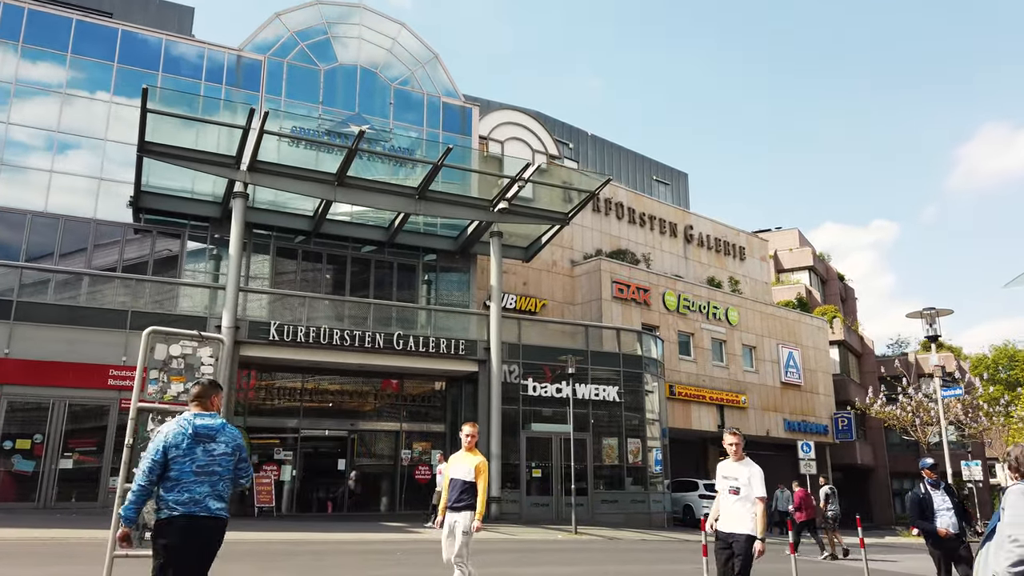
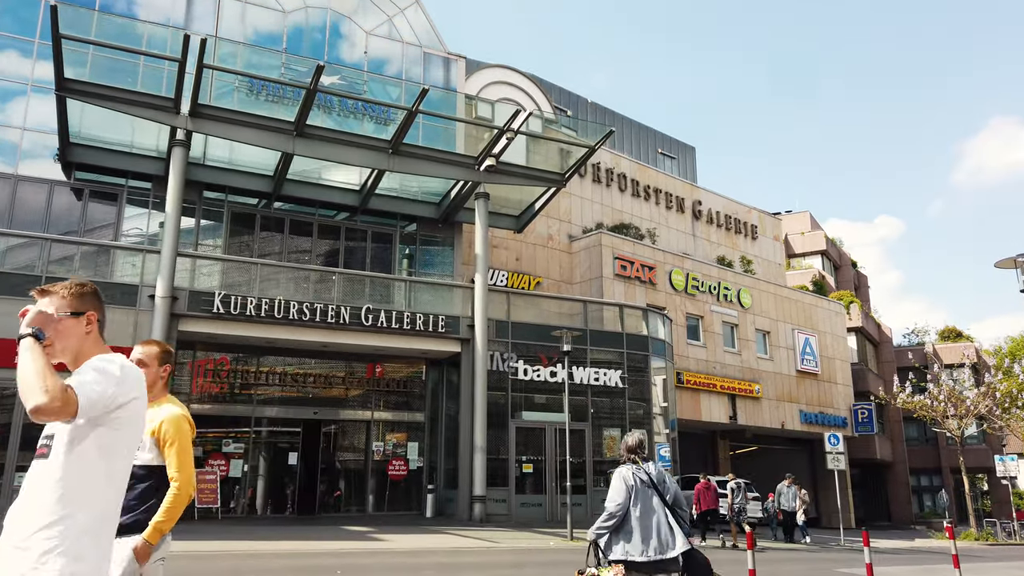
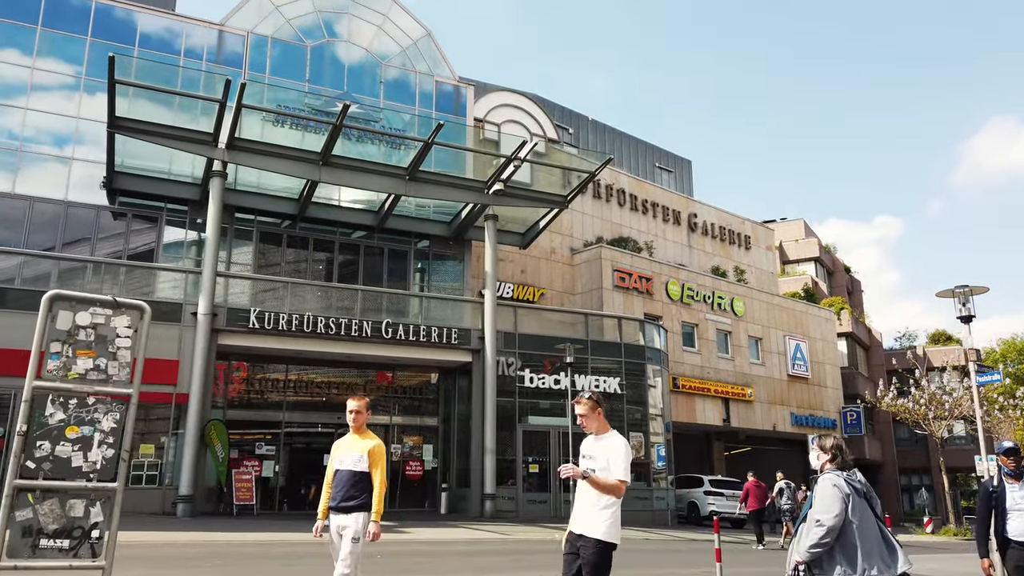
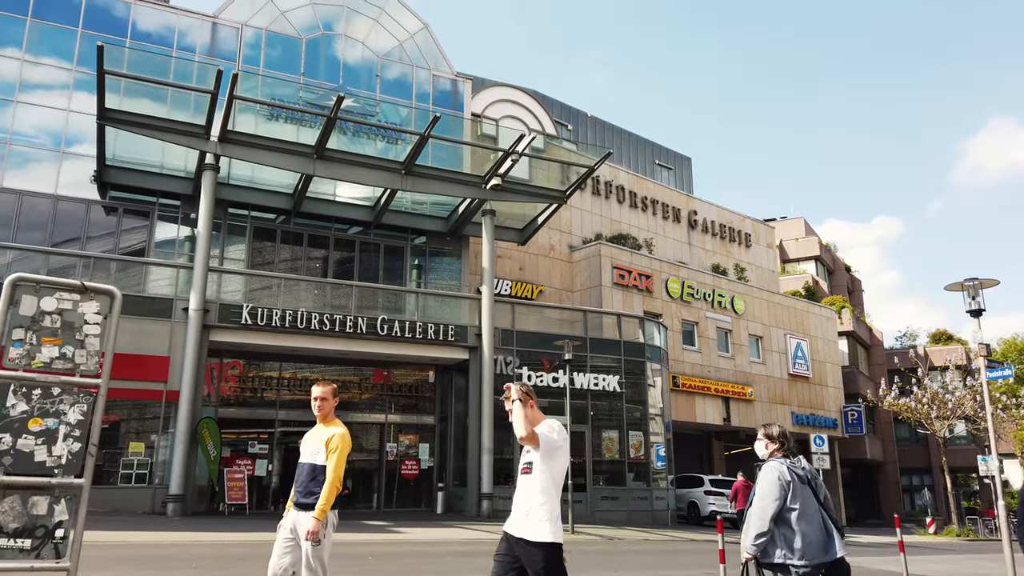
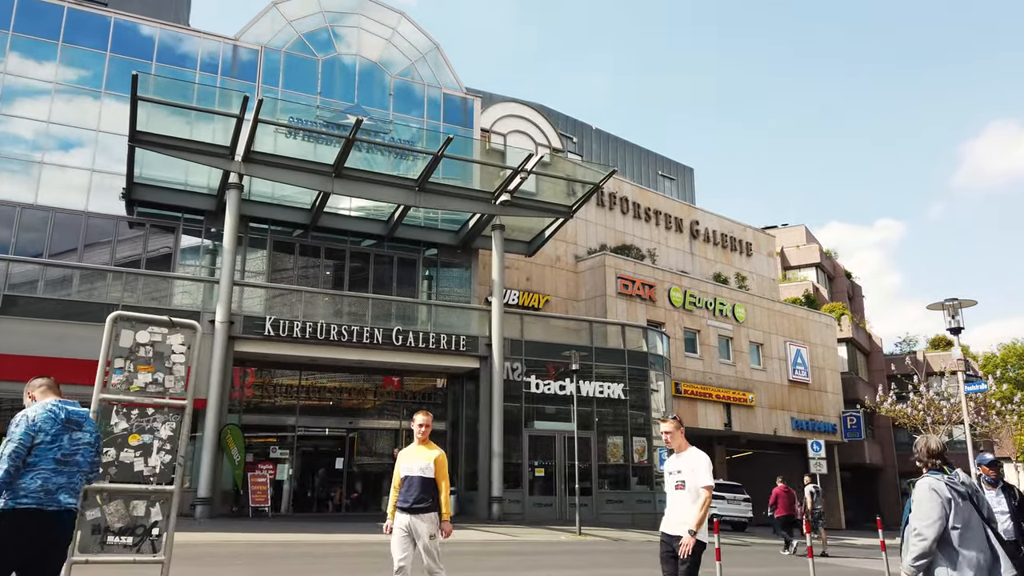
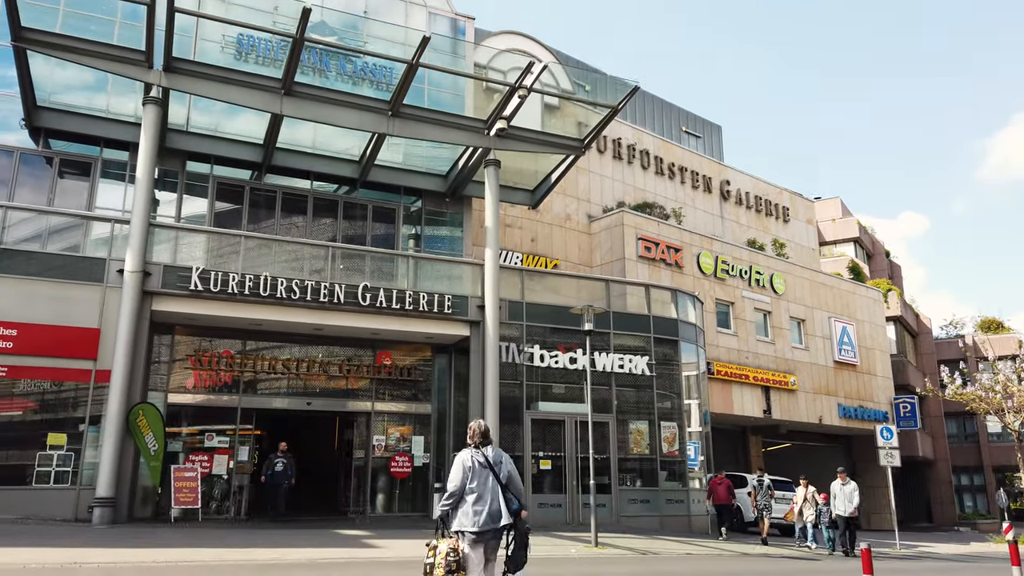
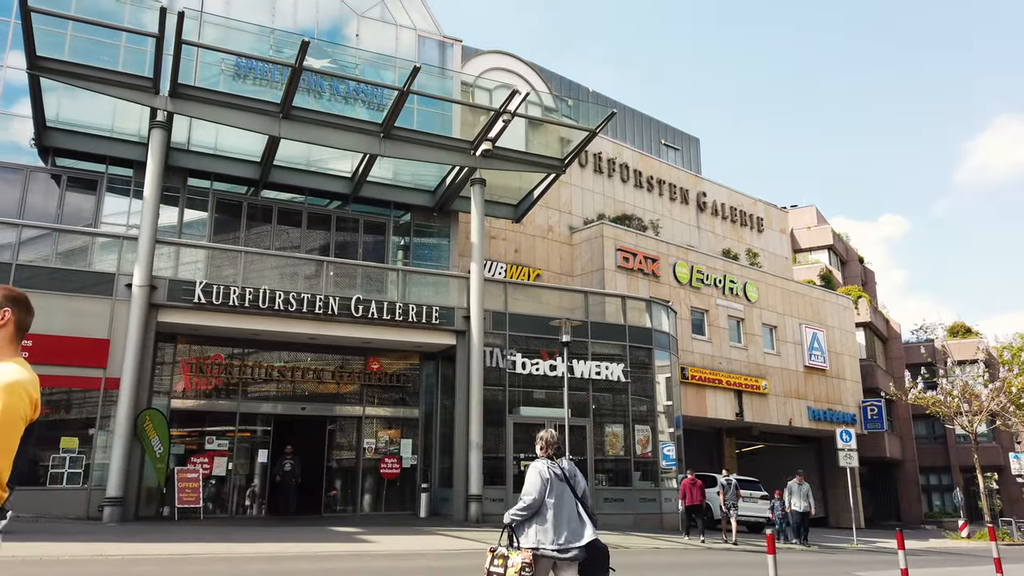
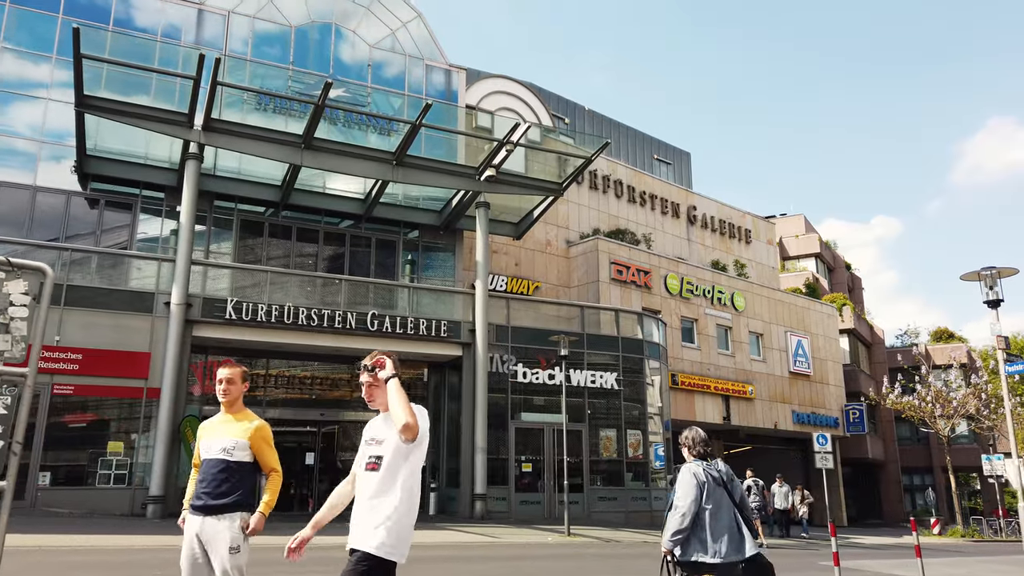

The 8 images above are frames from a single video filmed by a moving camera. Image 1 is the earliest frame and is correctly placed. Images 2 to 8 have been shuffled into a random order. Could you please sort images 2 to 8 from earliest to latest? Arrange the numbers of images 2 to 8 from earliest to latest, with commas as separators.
5, 3, 4, 8, 2, 7, 6
